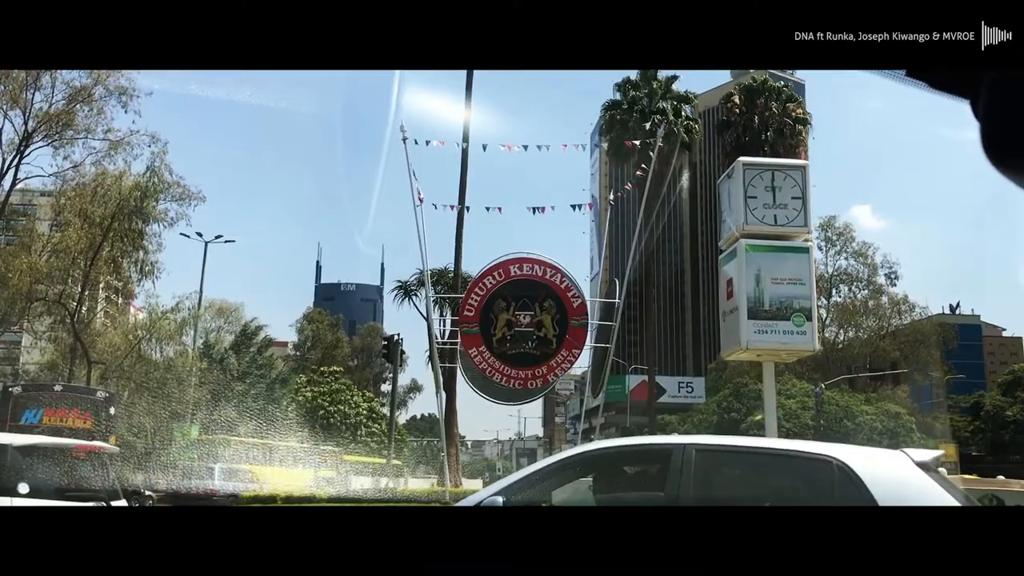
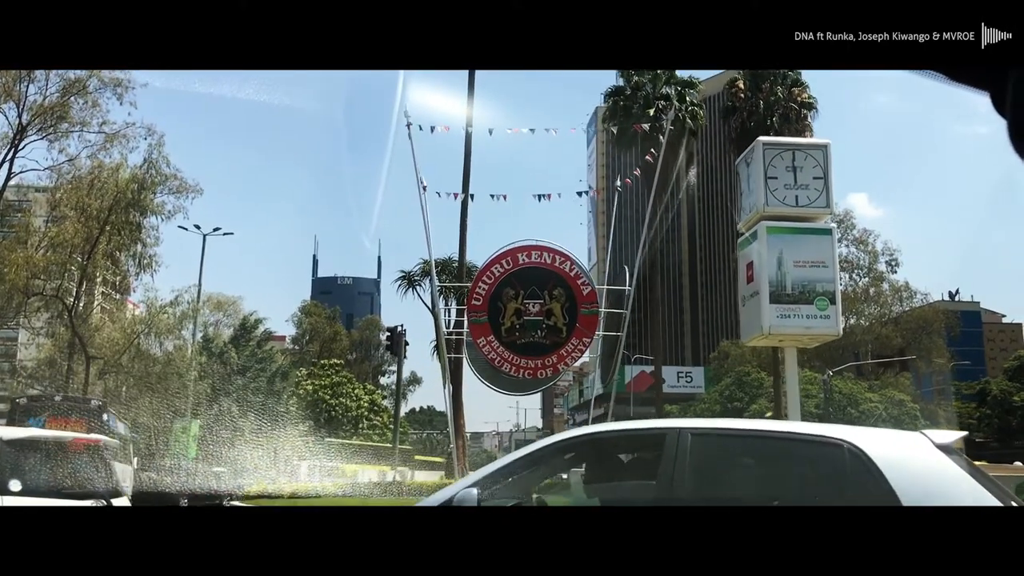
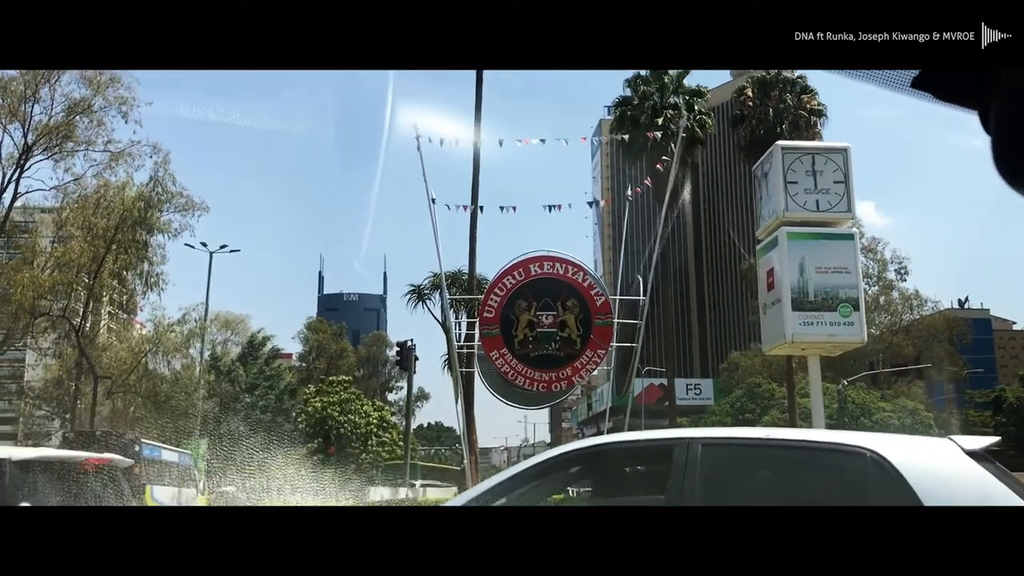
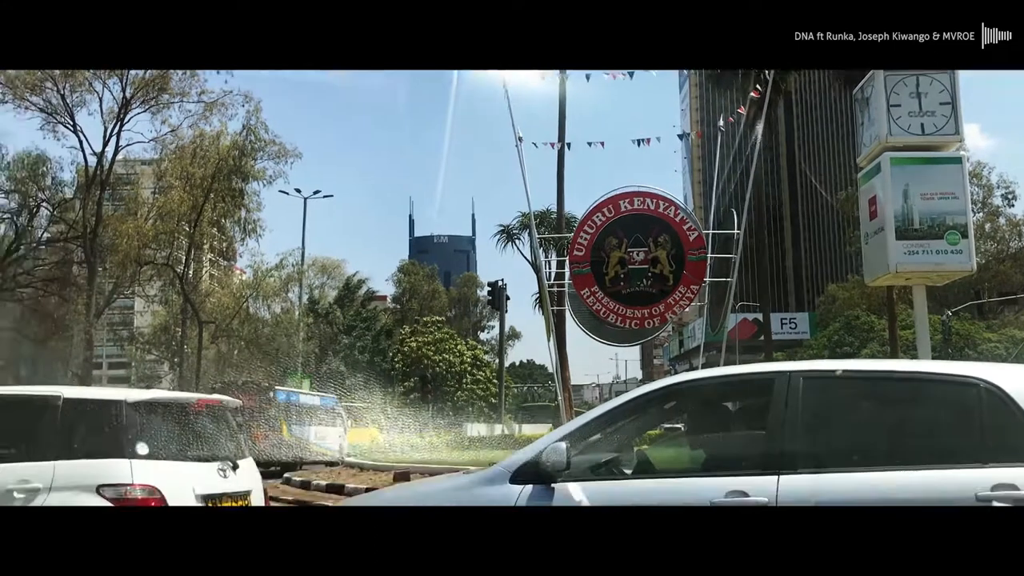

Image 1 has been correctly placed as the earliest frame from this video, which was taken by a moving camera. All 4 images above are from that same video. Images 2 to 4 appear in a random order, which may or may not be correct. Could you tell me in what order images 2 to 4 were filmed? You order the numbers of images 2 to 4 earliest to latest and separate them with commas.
2, 3, 4
